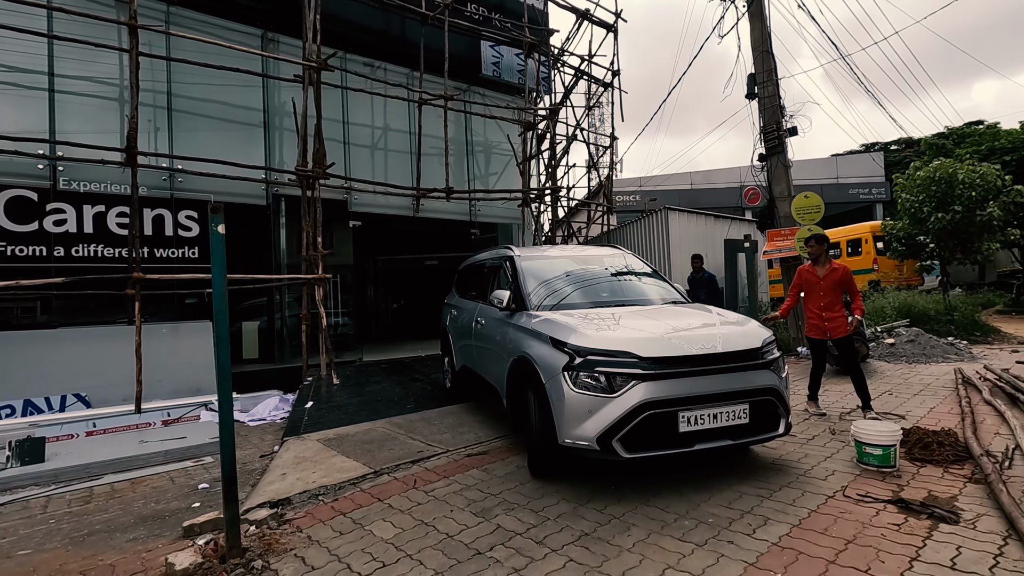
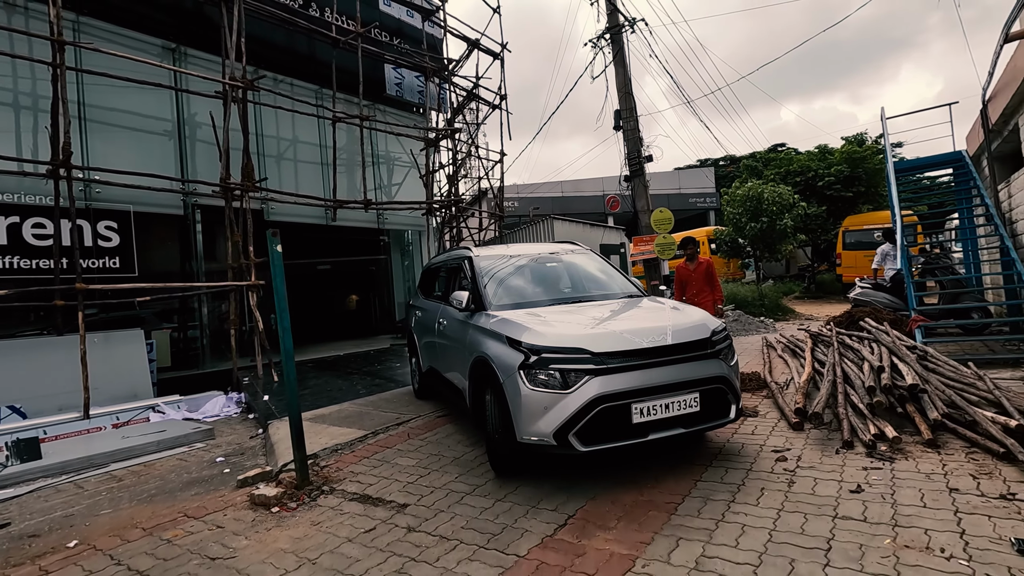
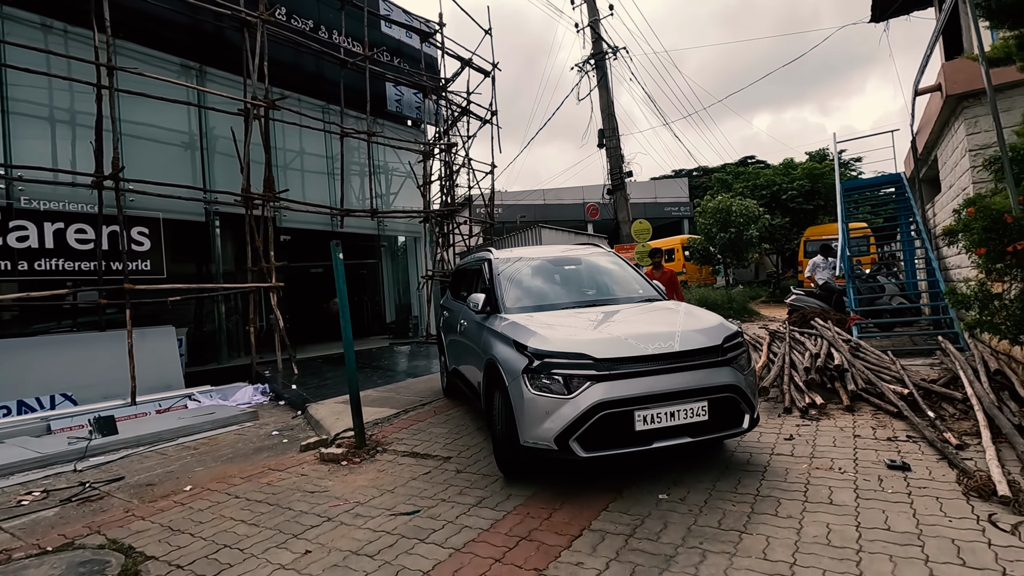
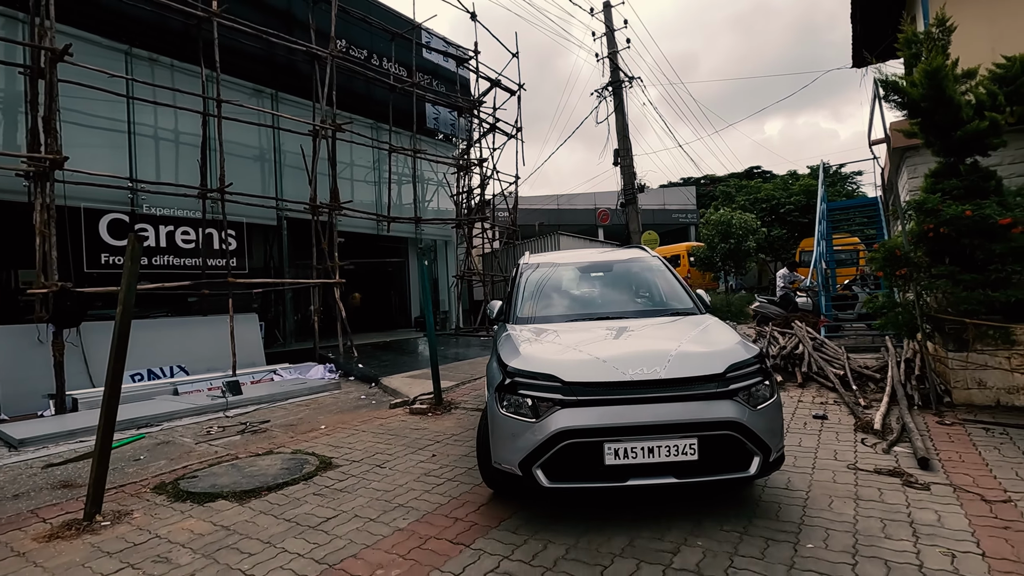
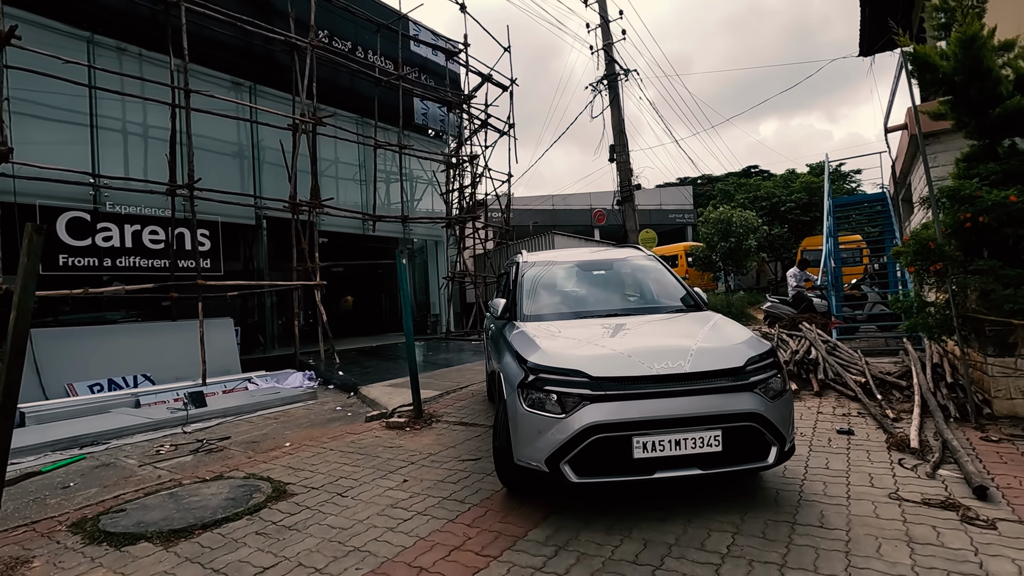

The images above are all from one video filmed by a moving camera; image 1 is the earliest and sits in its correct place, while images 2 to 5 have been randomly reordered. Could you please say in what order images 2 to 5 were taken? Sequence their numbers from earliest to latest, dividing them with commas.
2, 3, 5, 4
